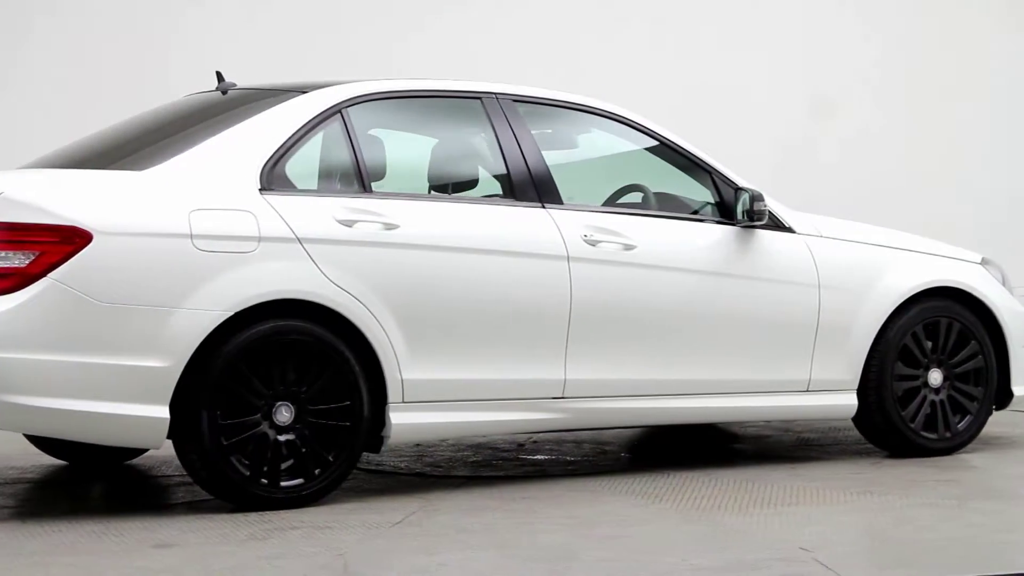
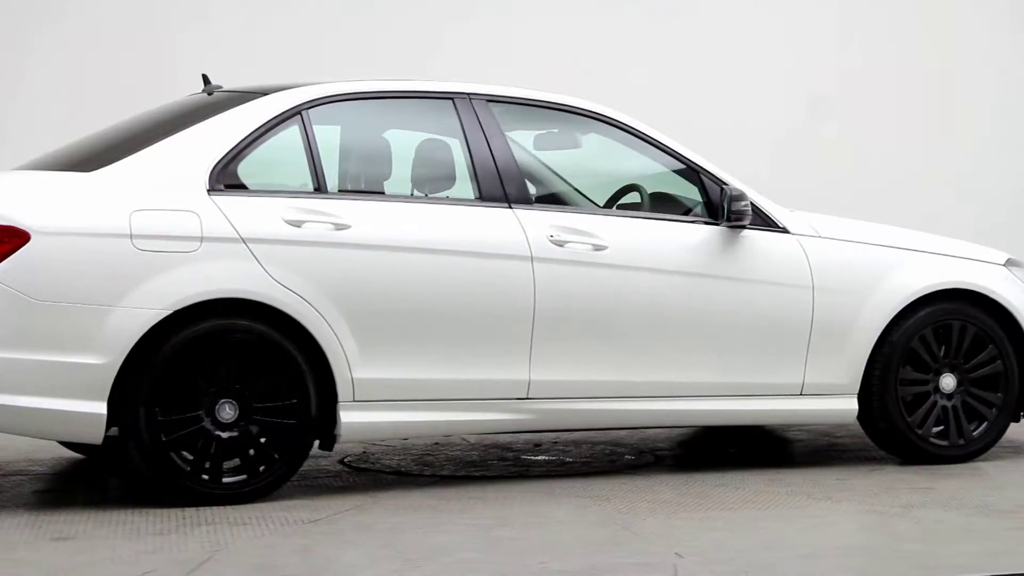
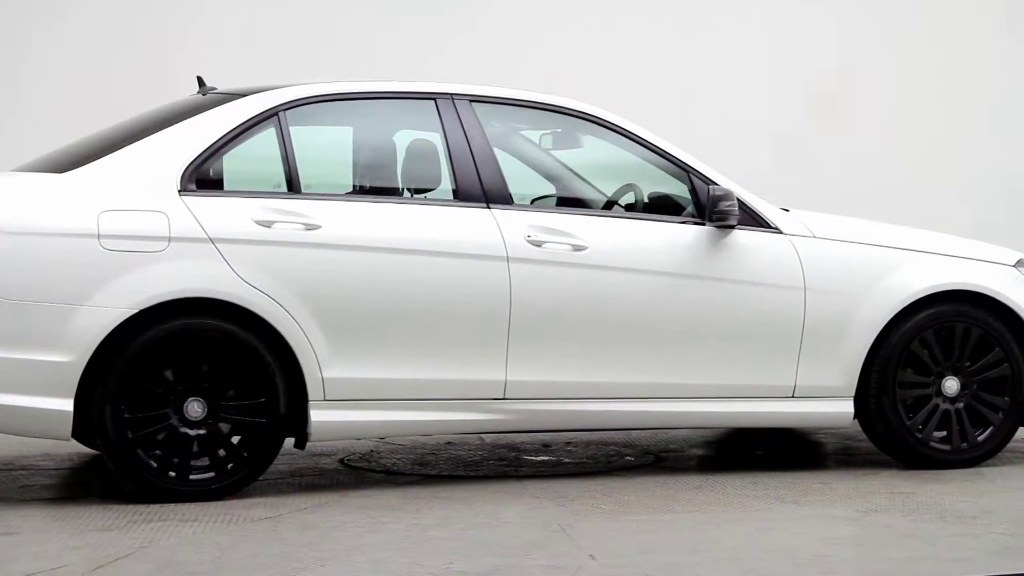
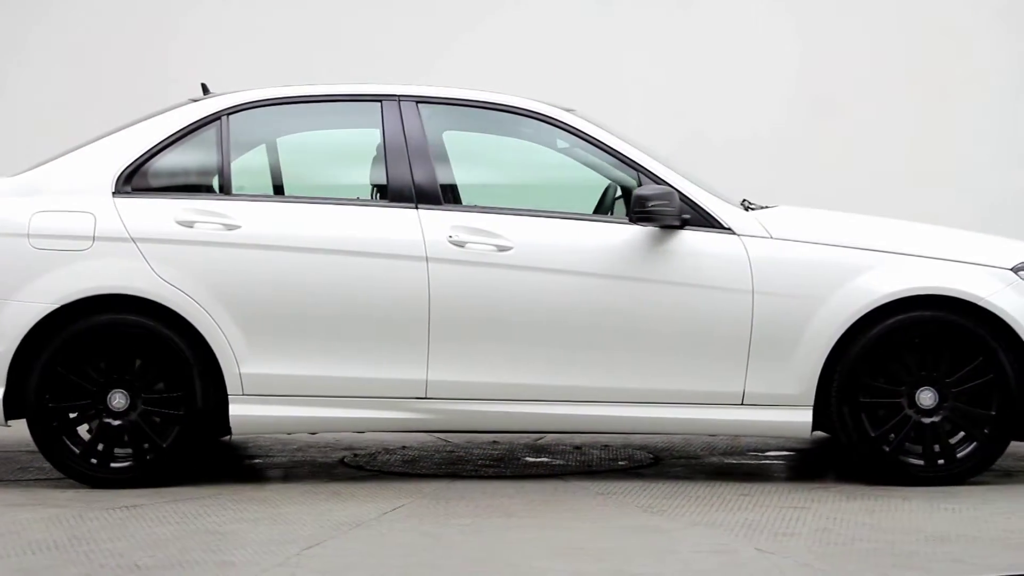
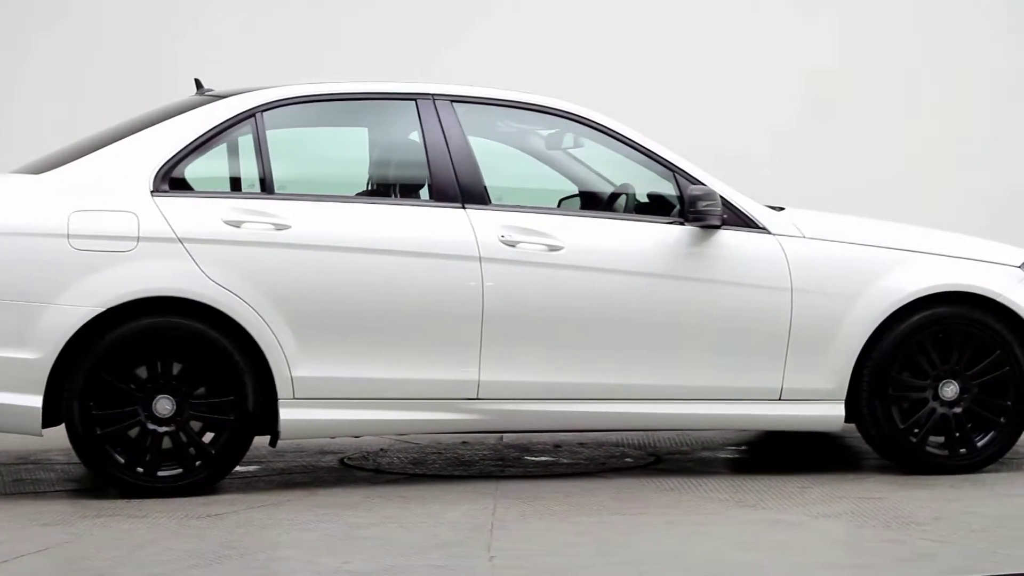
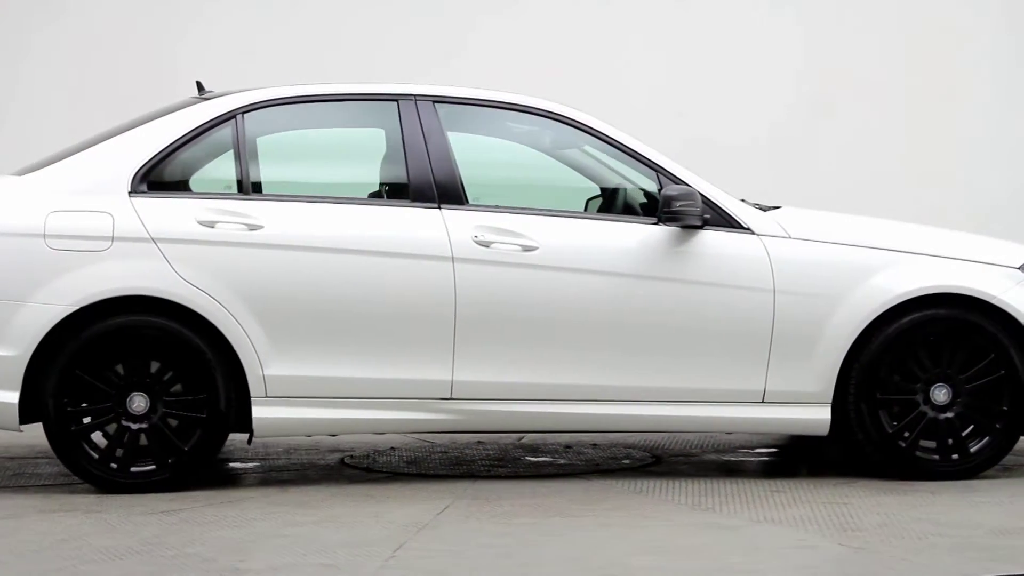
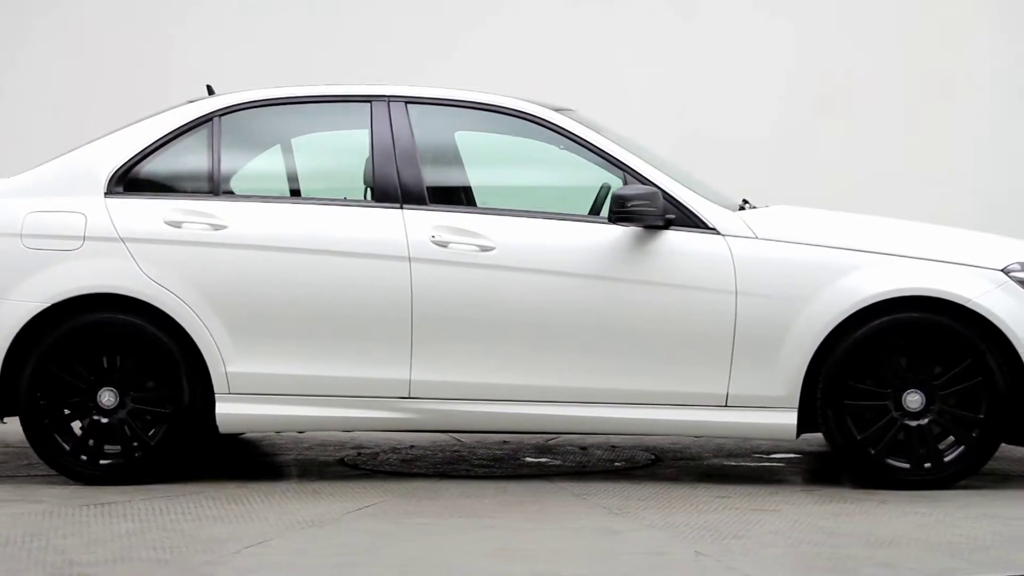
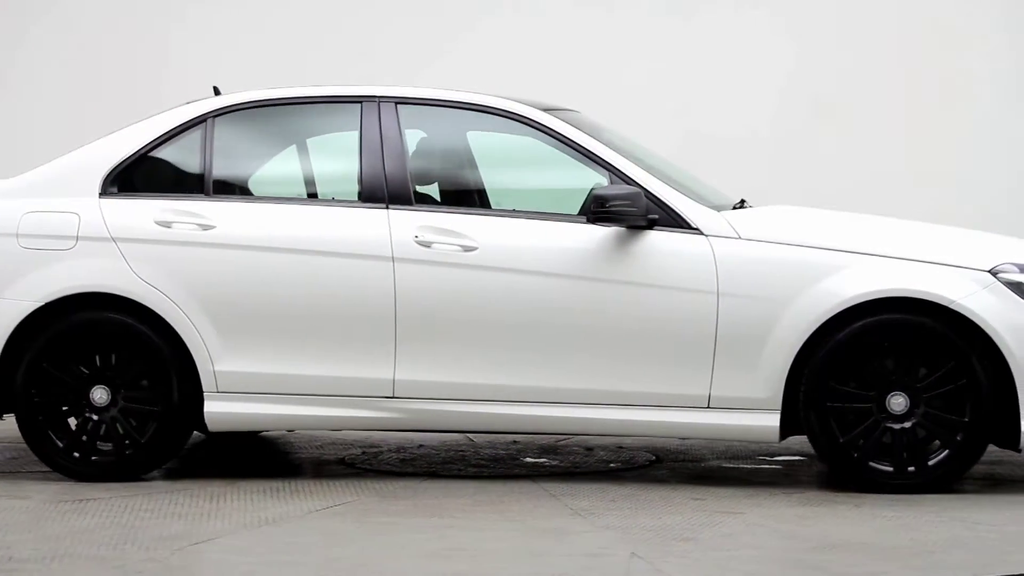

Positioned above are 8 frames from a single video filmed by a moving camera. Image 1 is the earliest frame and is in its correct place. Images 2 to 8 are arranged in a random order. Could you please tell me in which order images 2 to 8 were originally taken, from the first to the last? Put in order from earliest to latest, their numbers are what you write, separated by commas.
2, 3, 5, 6, 4, 7, 8
